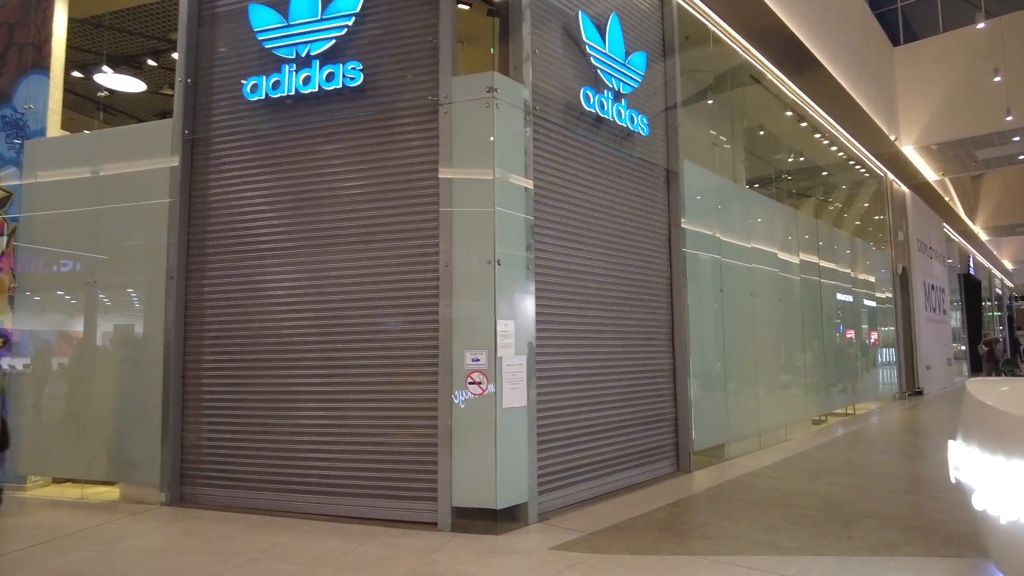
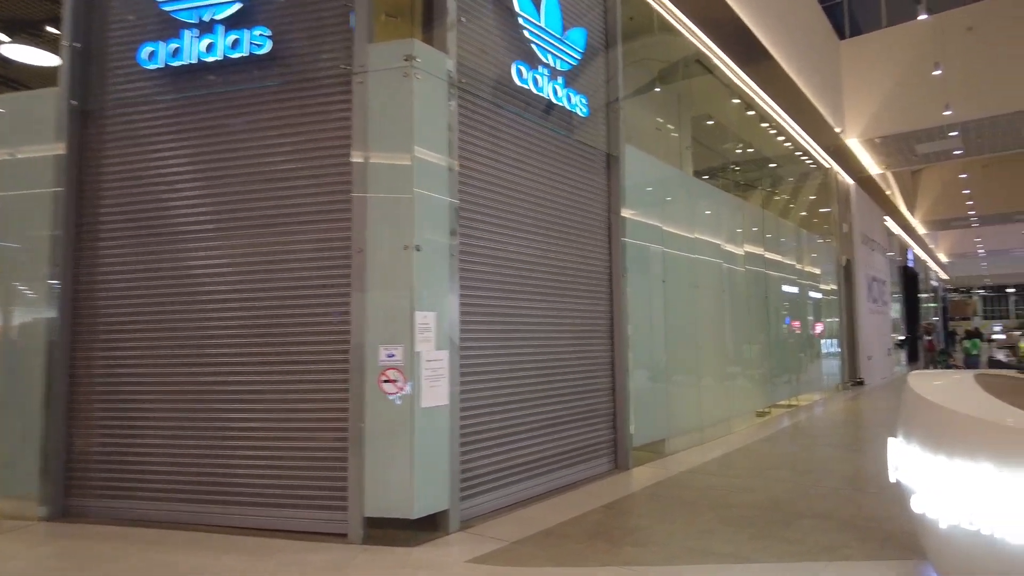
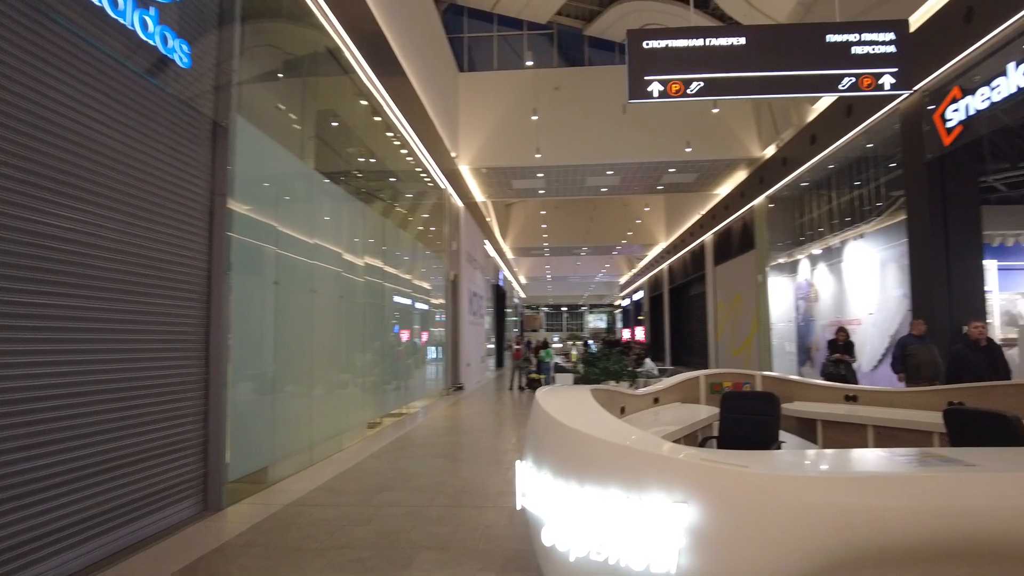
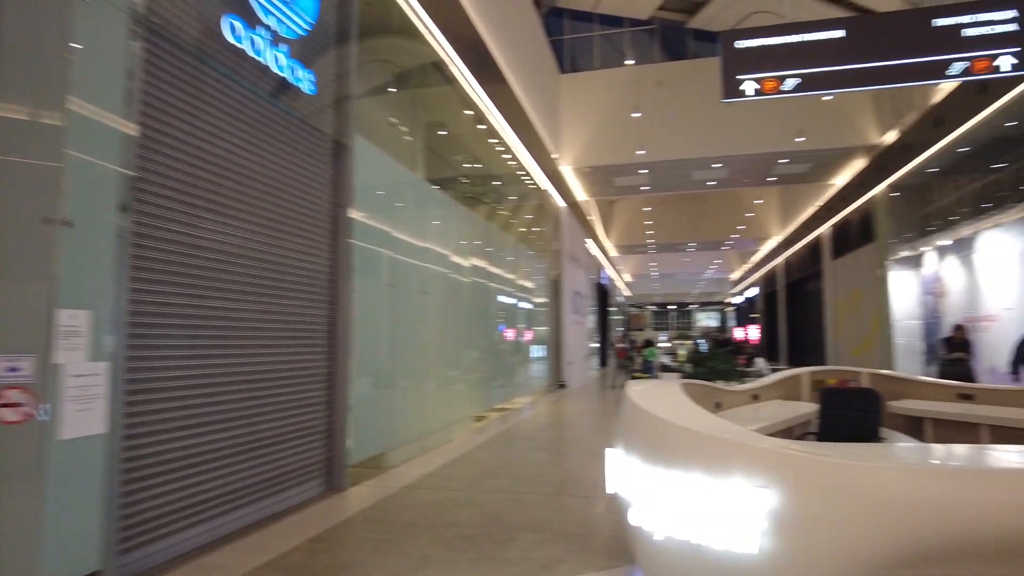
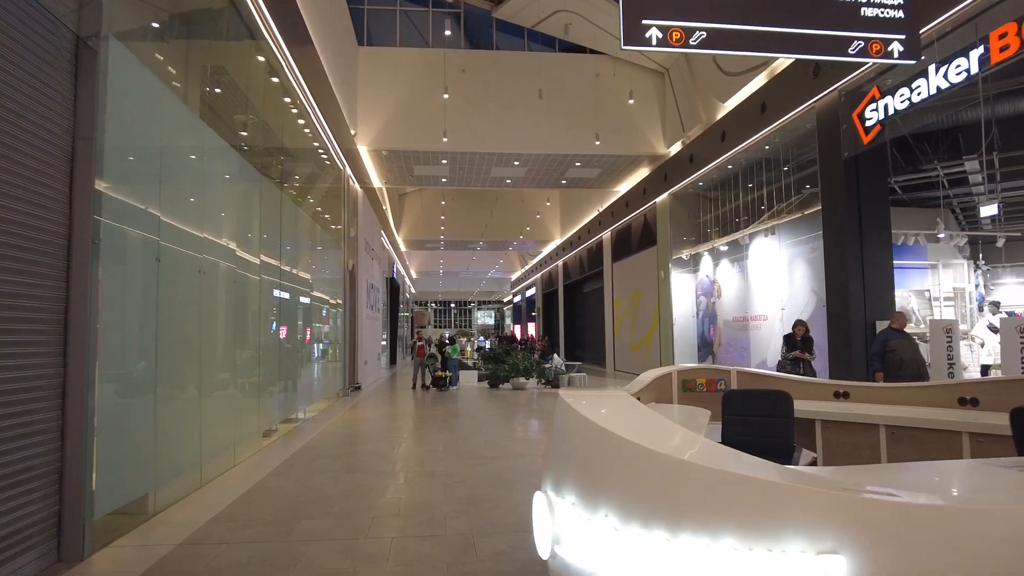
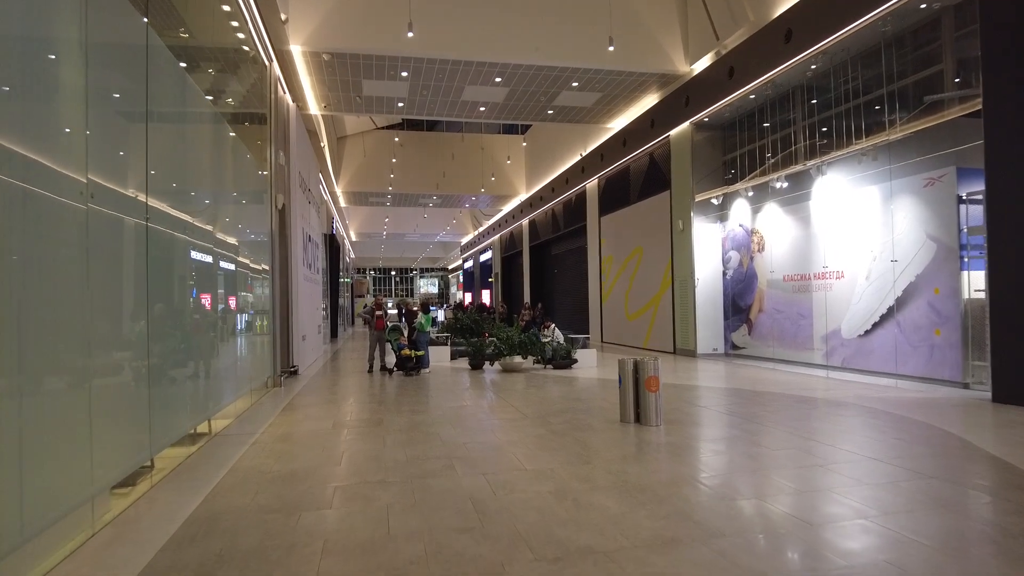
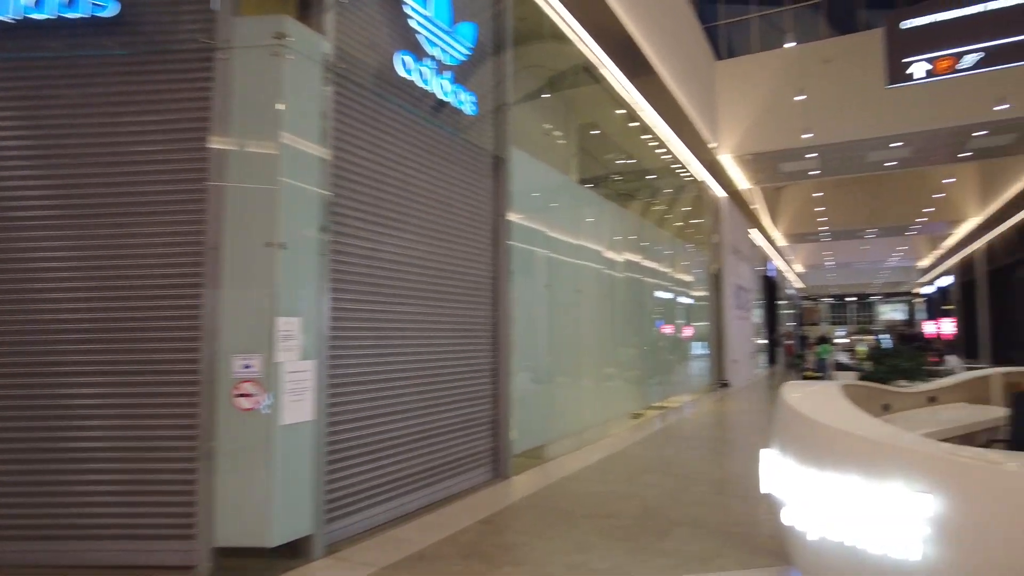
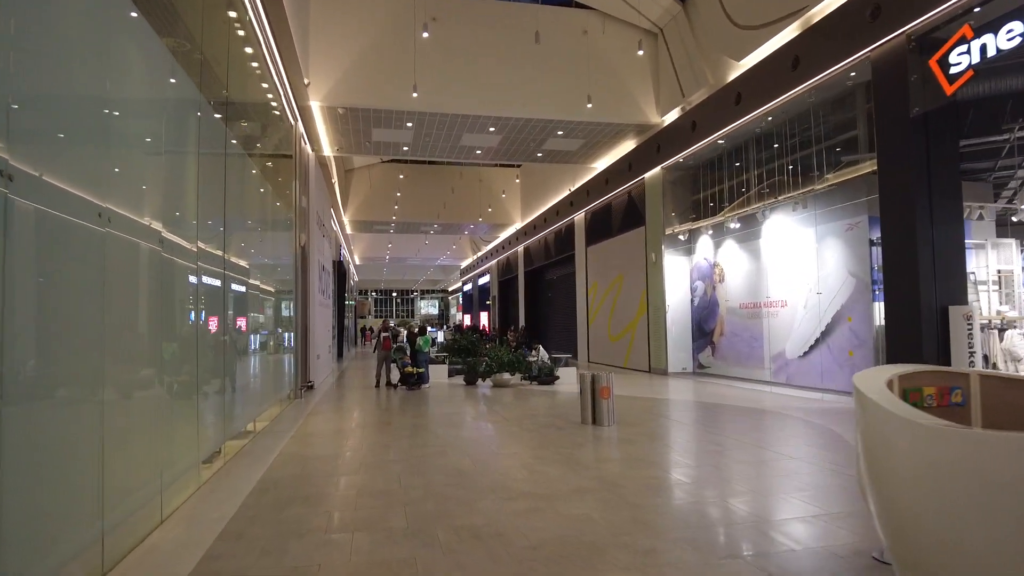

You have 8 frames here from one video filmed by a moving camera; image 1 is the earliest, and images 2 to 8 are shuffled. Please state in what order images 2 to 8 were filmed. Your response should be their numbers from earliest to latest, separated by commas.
2, 7, 4, 3, 5, 8, 6
